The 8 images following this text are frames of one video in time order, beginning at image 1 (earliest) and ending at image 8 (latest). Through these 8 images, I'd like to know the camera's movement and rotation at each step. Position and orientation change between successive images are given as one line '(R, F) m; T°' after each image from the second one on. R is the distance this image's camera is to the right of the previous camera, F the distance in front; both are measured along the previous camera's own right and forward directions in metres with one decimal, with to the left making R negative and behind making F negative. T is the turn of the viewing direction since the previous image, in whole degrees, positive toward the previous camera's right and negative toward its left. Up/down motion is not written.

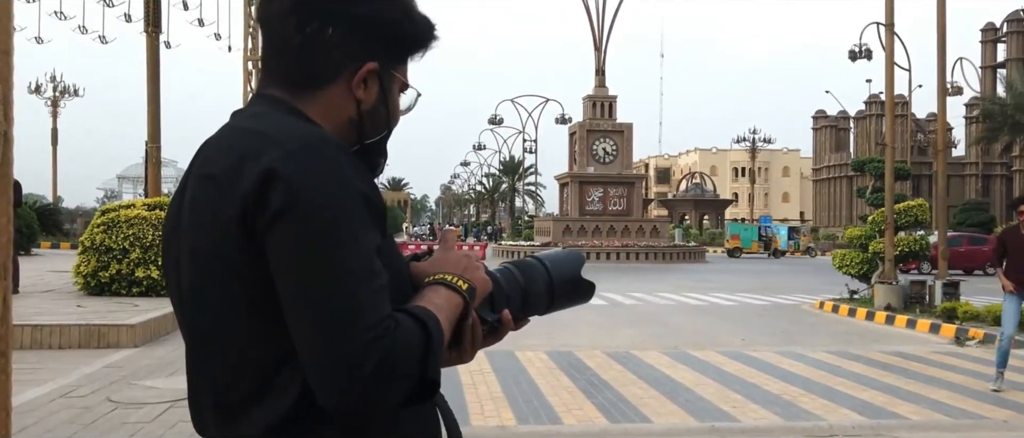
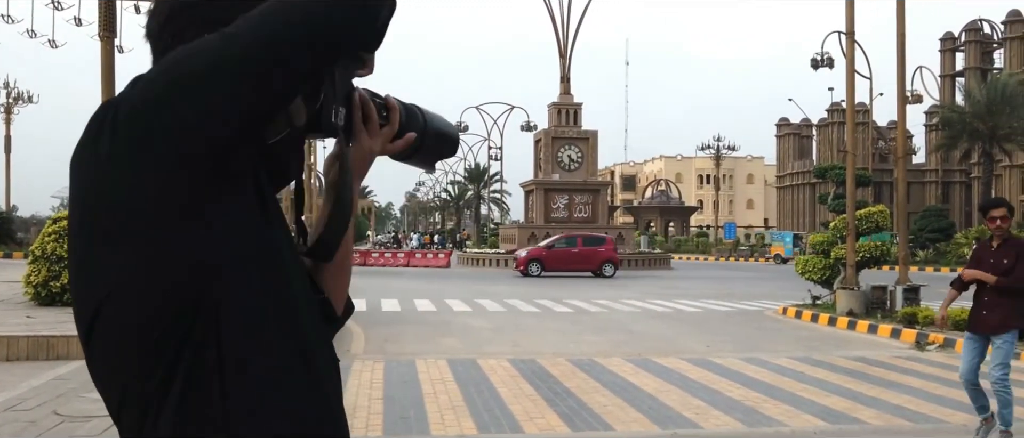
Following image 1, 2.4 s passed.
(0.0, +0.1) m; +2°
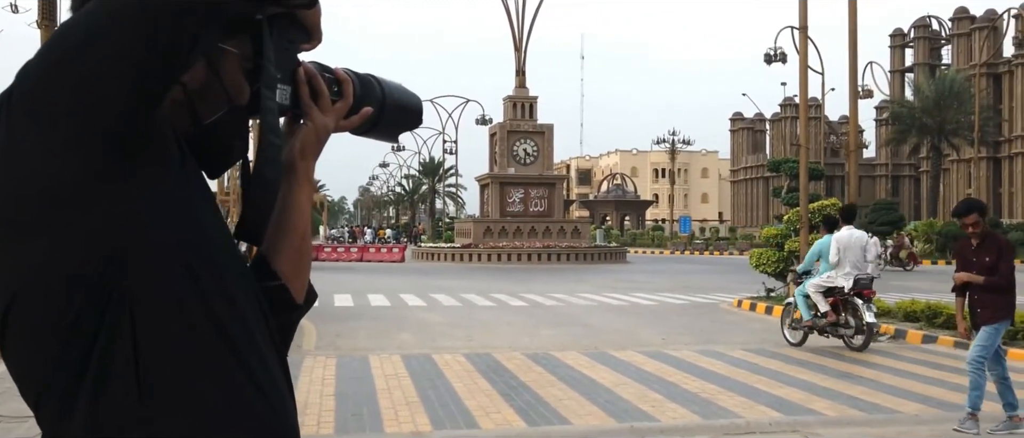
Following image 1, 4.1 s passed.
(0.0, +0.1) m; +3°
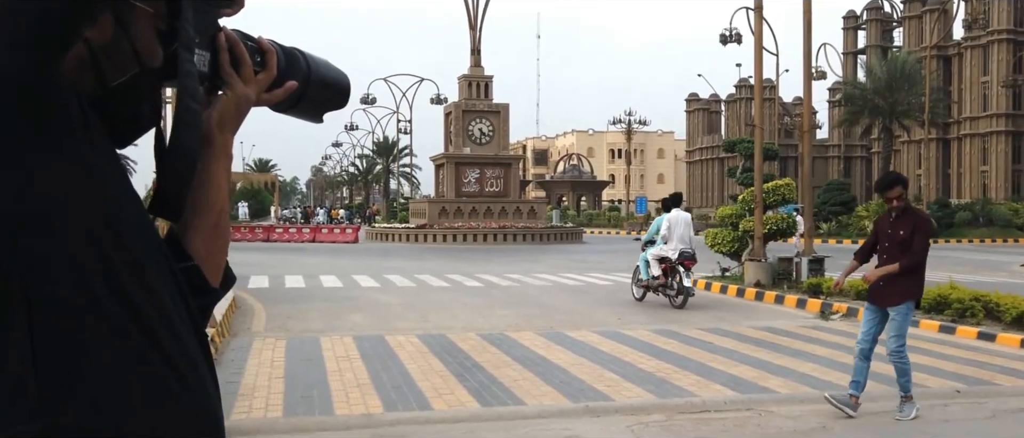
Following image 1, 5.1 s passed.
(0.0, +0.1) m; +3°
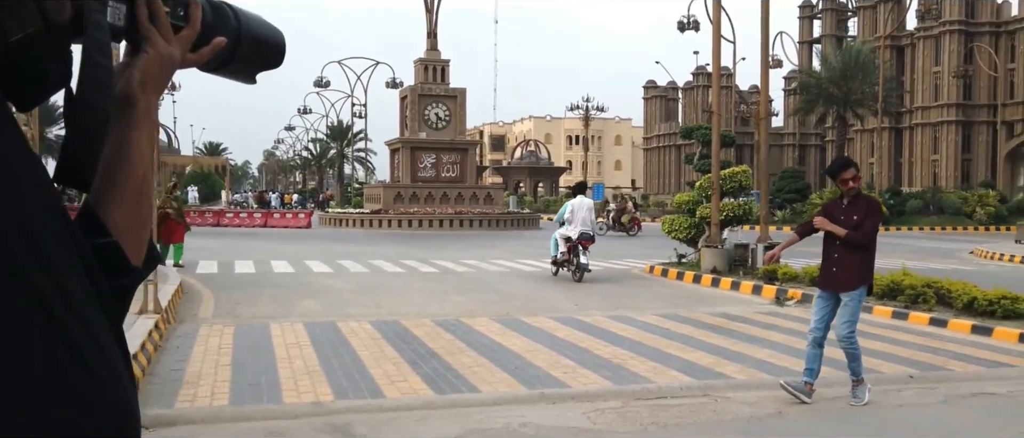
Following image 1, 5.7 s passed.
(0.0, +0.1) m; +3°
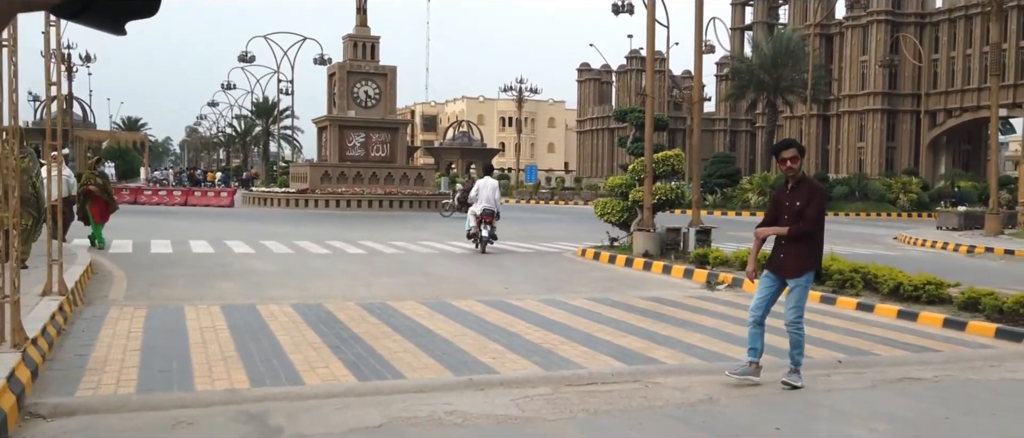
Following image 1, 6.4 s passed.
(0.0, +0.2) m; +4°
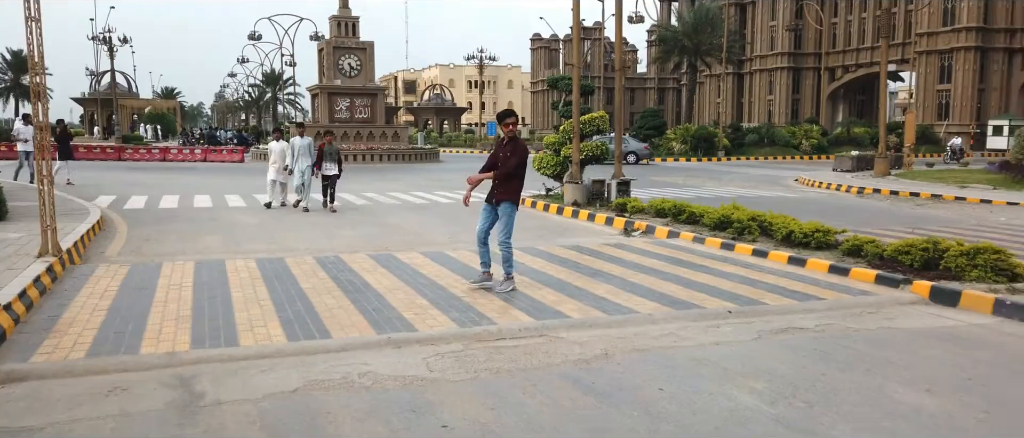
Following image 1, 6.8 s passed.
(+1.7, -1.6) m; -6°
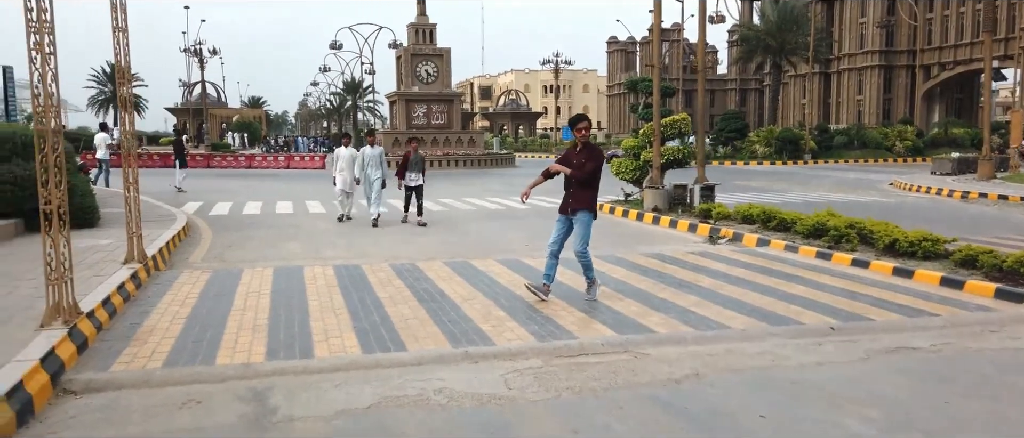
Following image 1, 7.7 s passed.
(0.0, +0.2) m; -5°
